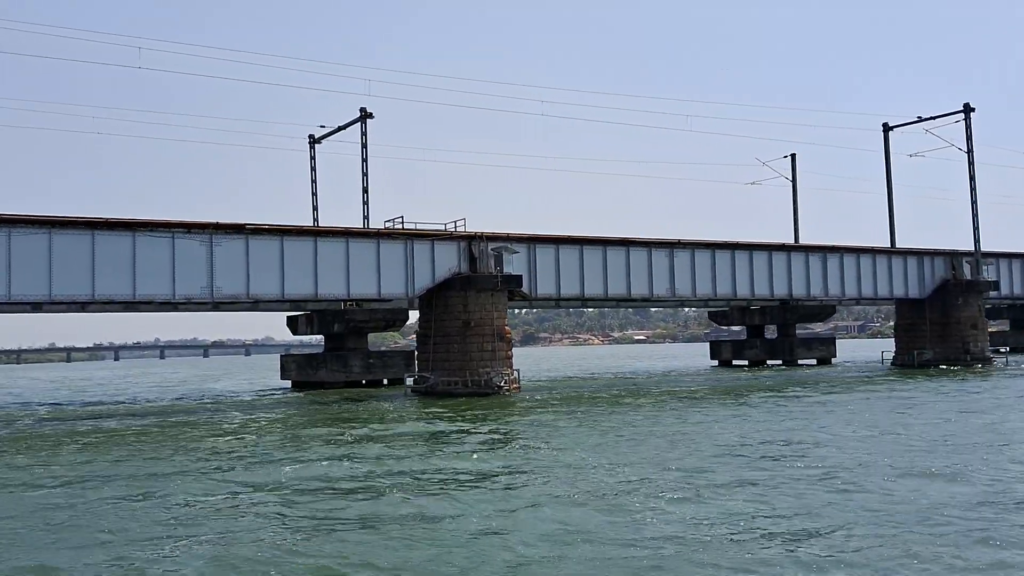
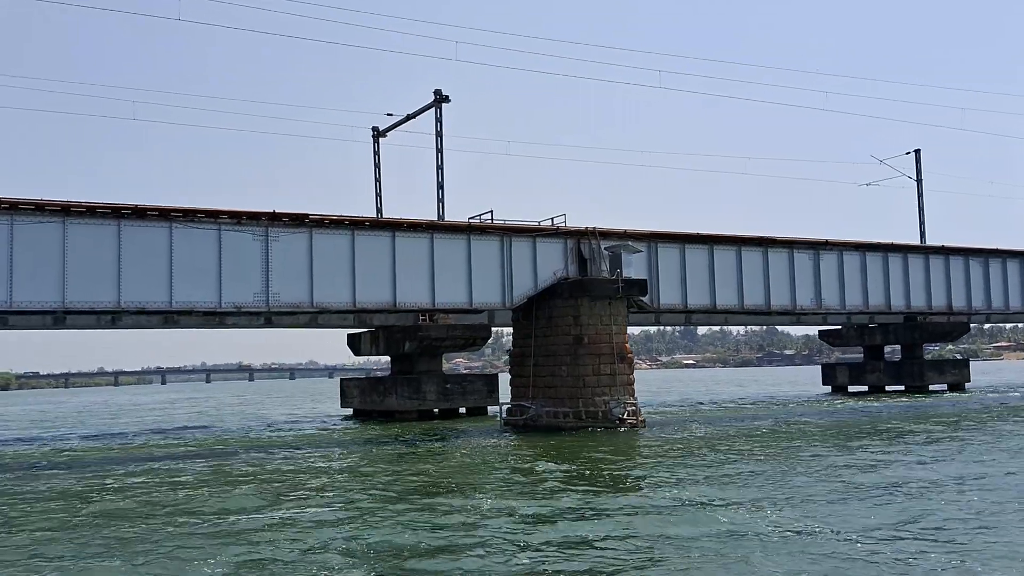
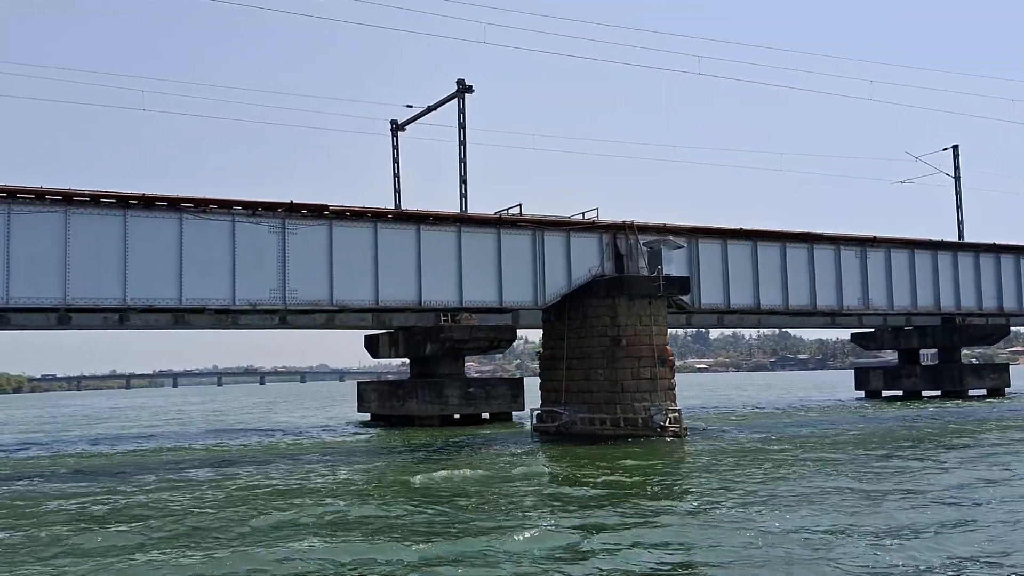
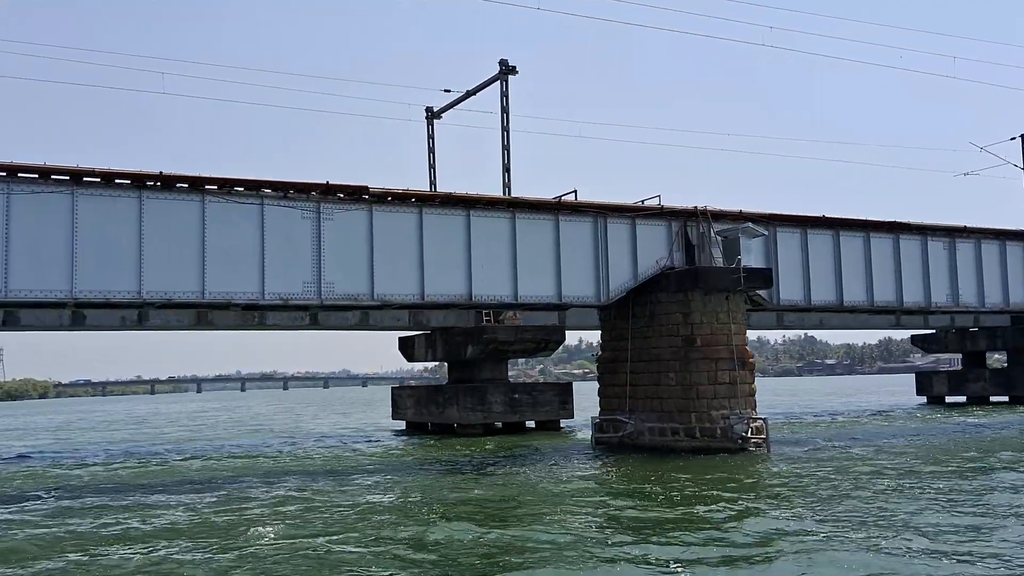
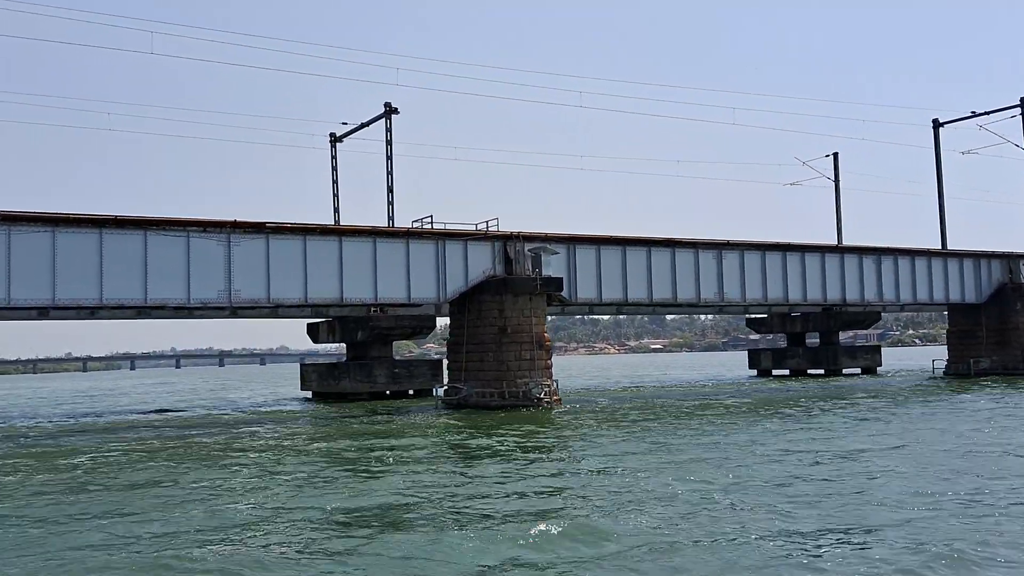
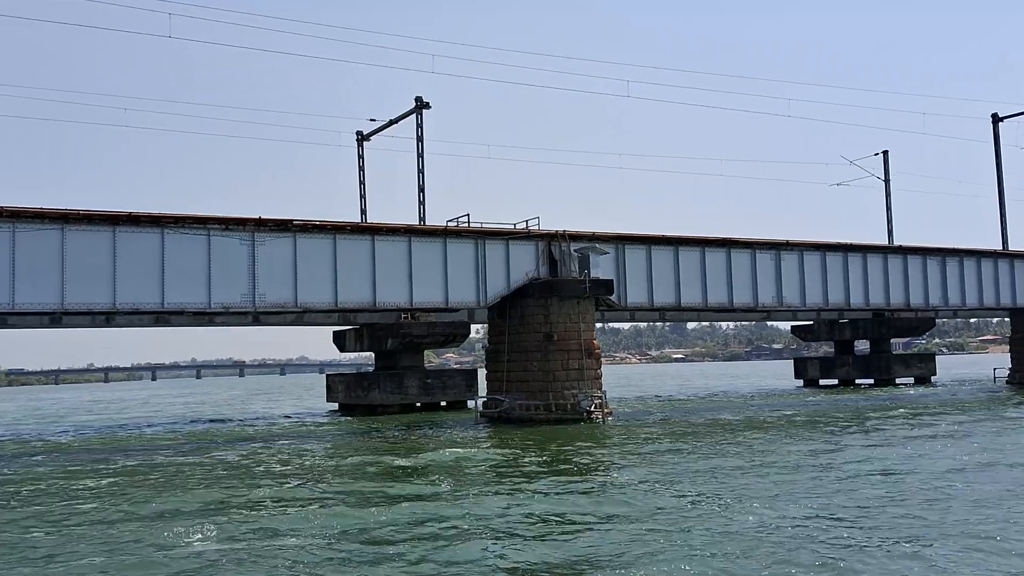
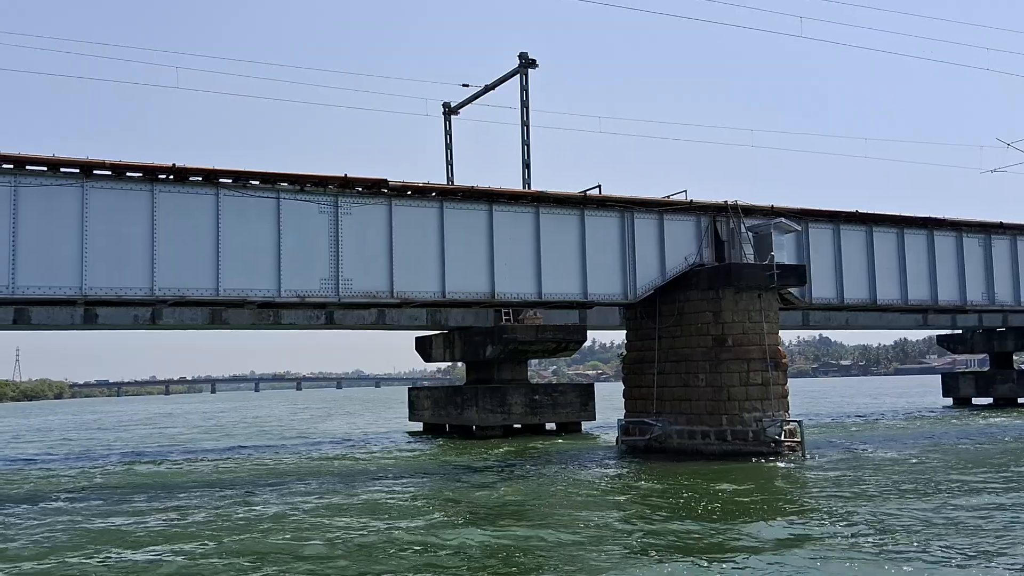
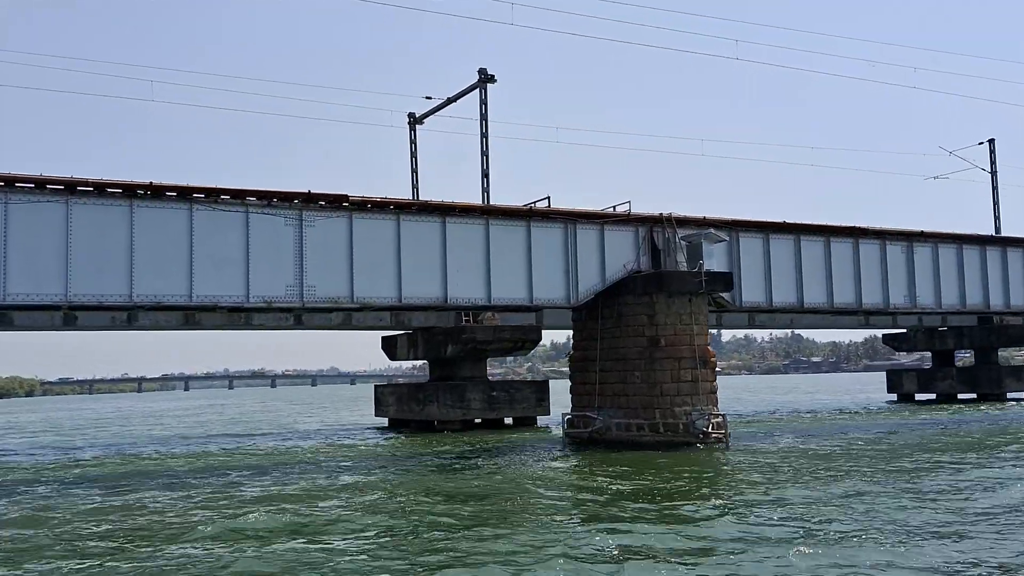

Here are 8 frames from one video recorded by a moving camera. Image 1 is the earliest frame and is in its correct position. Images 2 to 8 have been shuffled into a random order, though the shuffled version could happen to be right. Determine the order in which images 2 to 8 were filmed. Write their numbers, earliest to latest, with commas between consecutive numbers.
5, 6, 2, 3, 8, 4, 7
